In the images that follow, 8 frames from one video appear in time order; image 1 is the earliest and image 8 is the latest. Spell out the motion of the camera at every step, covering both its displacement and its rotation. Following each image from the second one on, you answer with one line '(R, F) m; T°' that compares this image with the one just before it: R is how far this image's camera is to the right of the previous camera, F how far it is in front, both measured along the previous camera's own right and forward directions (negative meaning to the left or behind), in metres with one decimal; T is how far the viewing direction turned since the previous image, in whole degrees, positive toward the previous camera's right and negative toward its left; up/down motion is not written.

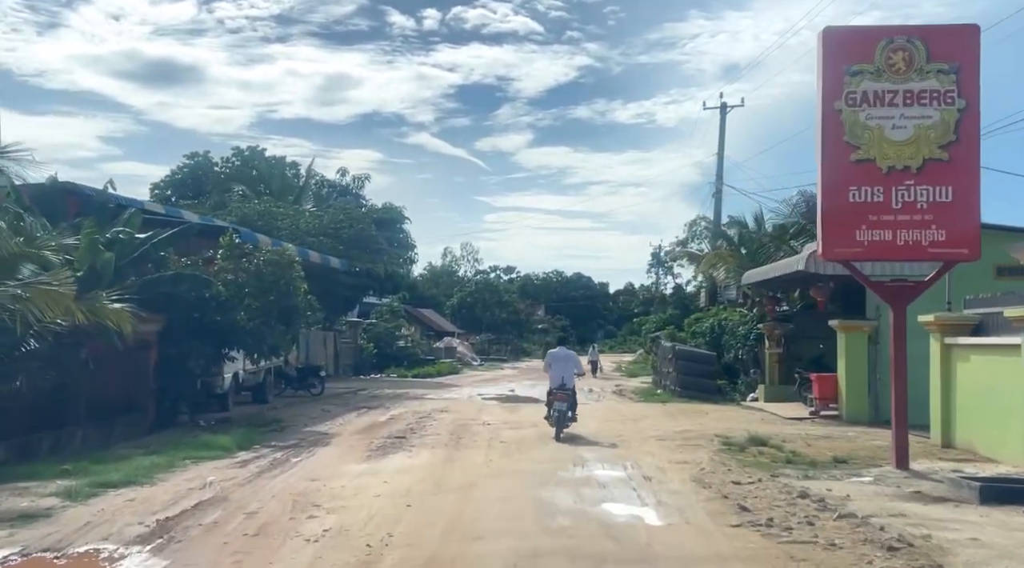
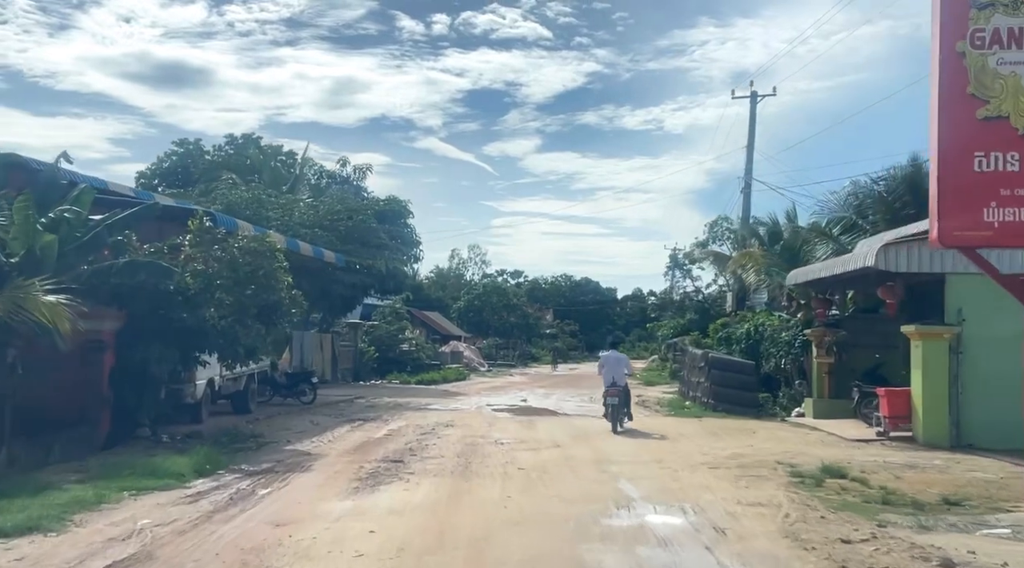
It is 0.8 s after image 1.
(-0.2, +2.6) m; 0°
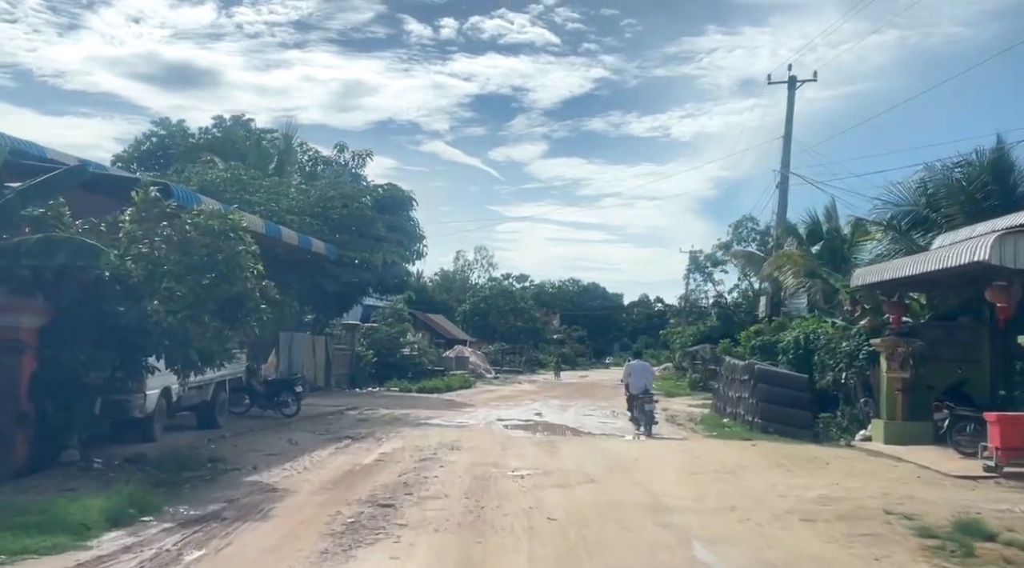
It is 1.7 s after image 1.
(-0.3, +3.0) m; 0°
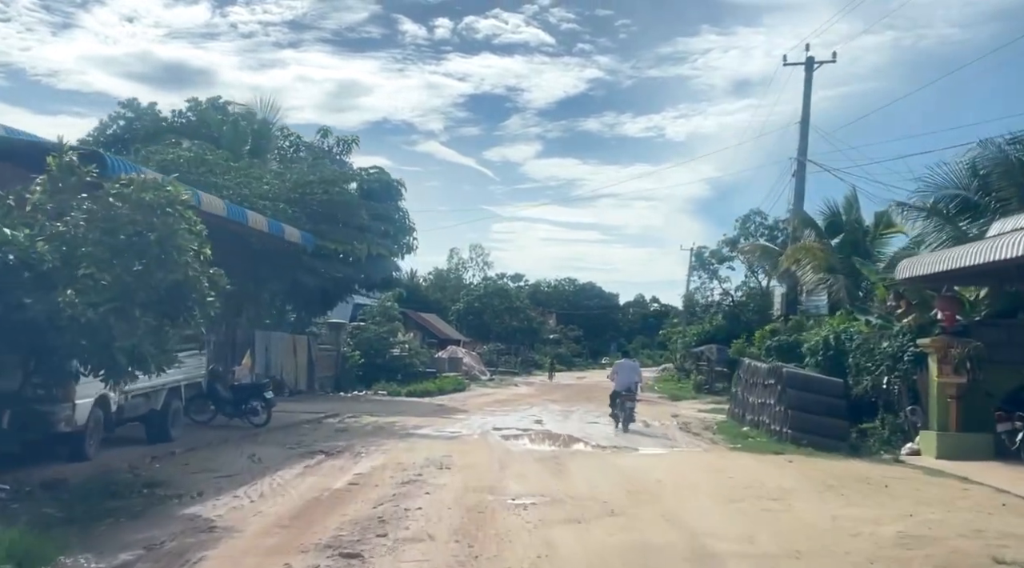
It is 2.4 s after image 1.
(-0.1, +2.2) m; 0°
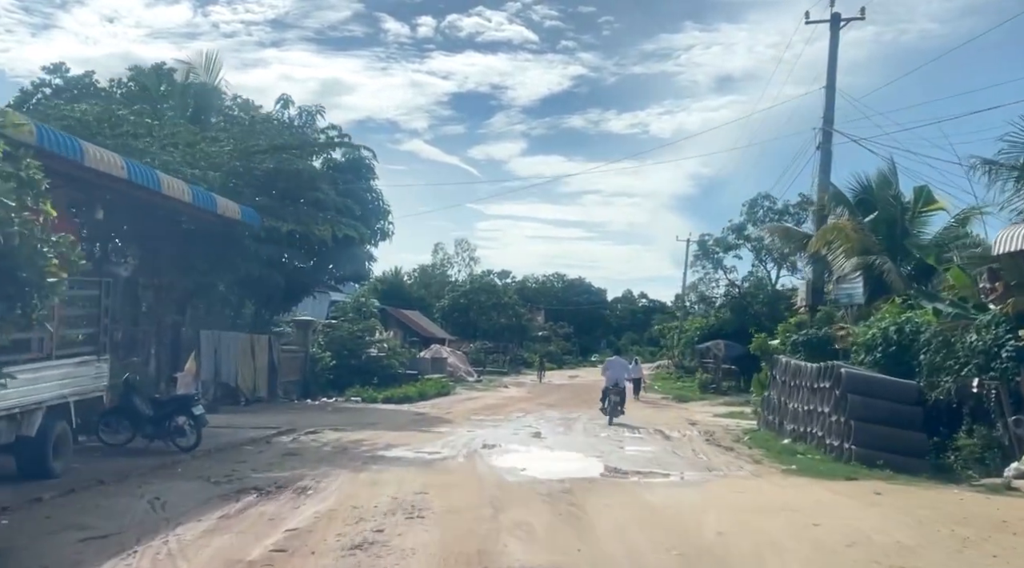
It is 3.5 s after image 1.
(-0.1, +3.5) m; +1°
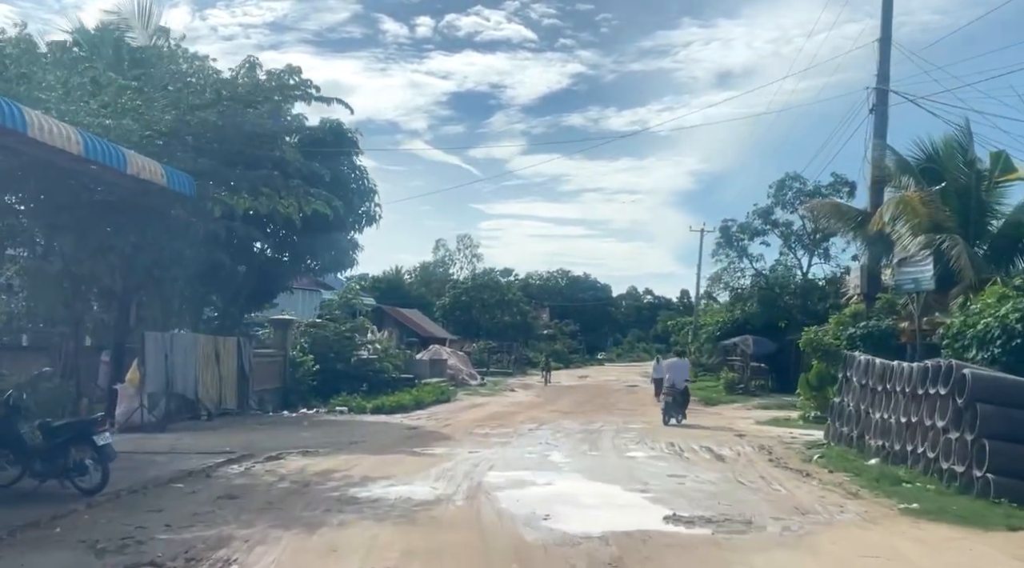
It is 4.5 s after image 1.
(-0.1, +3.5) m; 0°
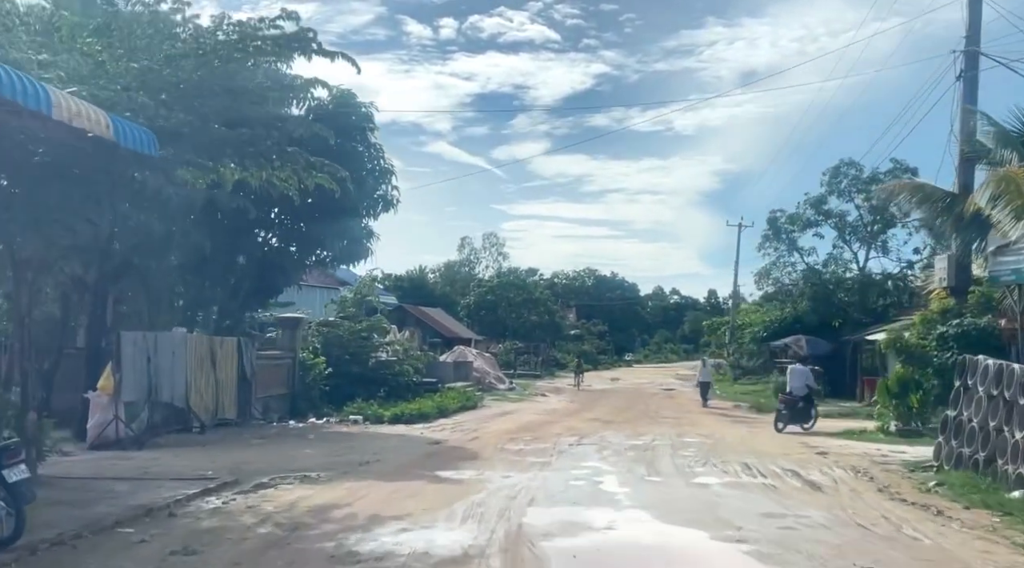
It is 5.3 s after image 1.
(-0.3, +2.6) m; -2°
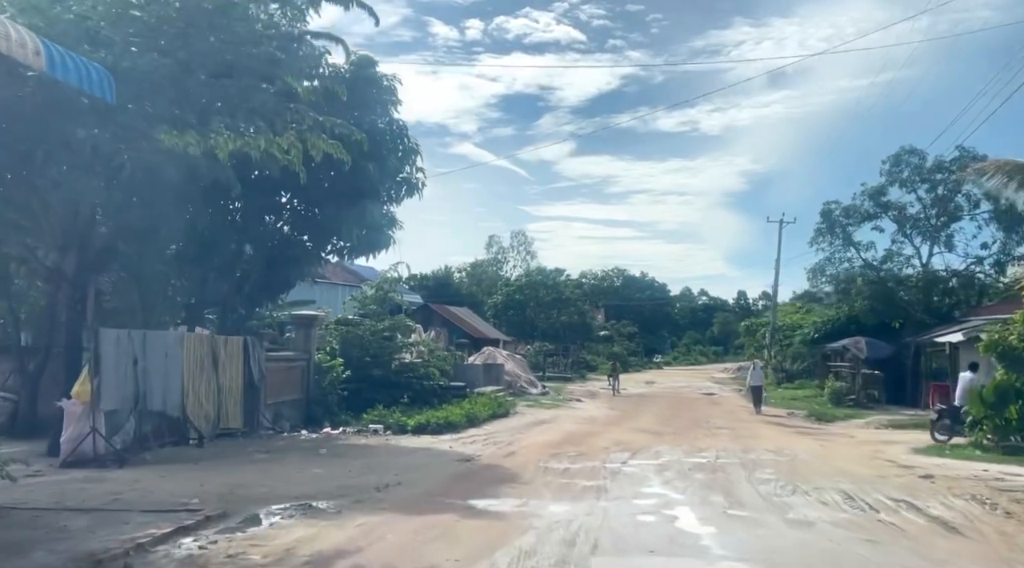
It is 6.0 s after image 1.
(-0.3, +2.2) m; -2°
